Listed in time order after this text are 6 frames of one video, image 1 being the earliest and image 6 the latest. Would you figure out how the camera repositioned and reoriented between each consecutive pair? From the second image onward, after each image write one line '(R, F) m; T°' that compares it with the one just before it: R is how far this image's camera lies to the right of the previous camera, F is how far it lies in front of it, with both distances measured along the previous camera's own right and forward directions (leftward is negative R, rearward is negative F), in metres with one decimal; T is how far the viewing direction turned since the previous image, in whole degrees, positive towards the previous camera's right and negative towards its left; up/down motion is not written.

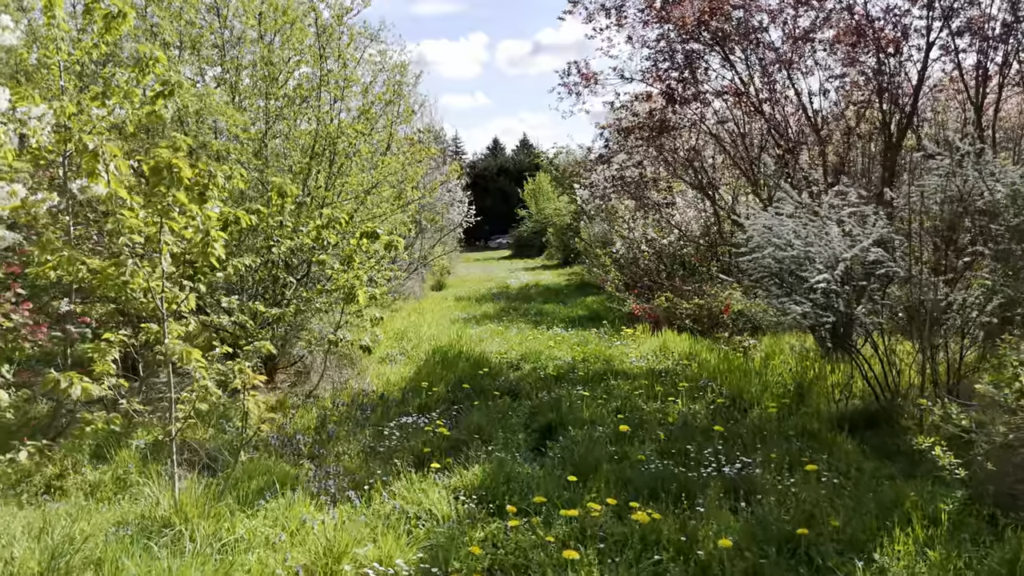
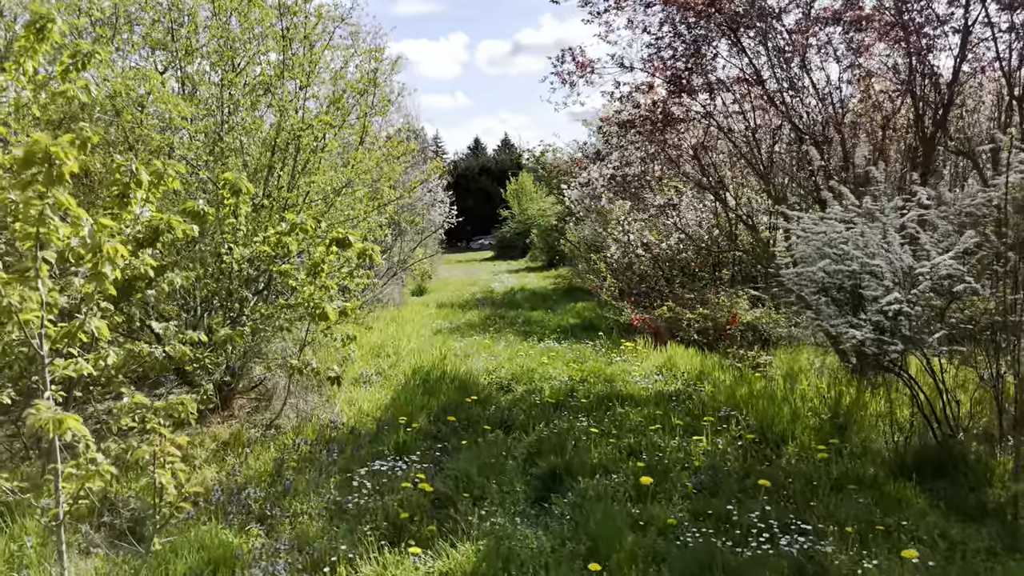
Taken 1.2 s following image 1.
(-0.1, +0.8) m; +2°
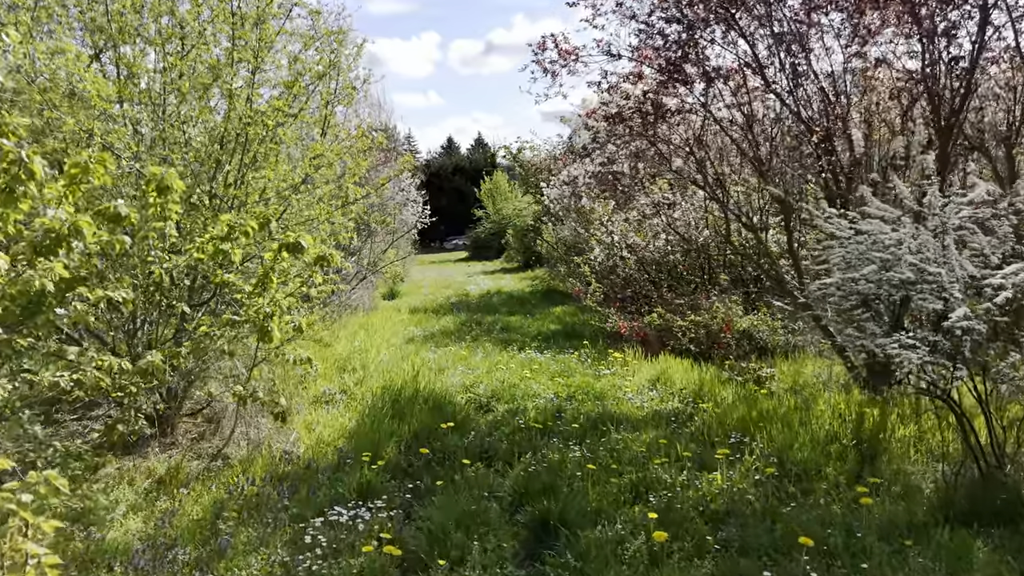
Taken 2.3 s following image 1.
(-0.1, +0.6) m; +2°
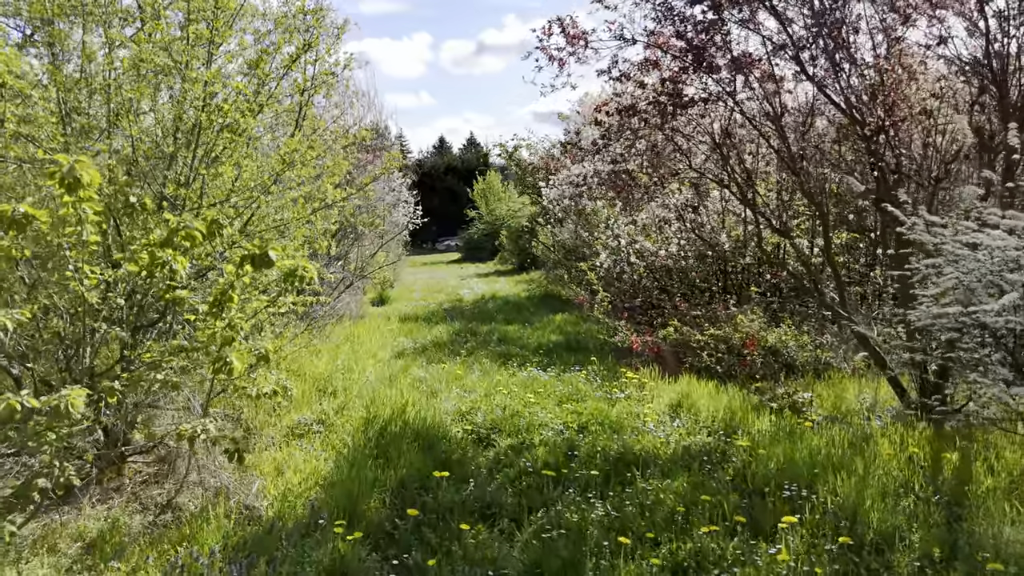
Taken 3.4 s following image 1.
(-0.1, +0.7) m; +1°
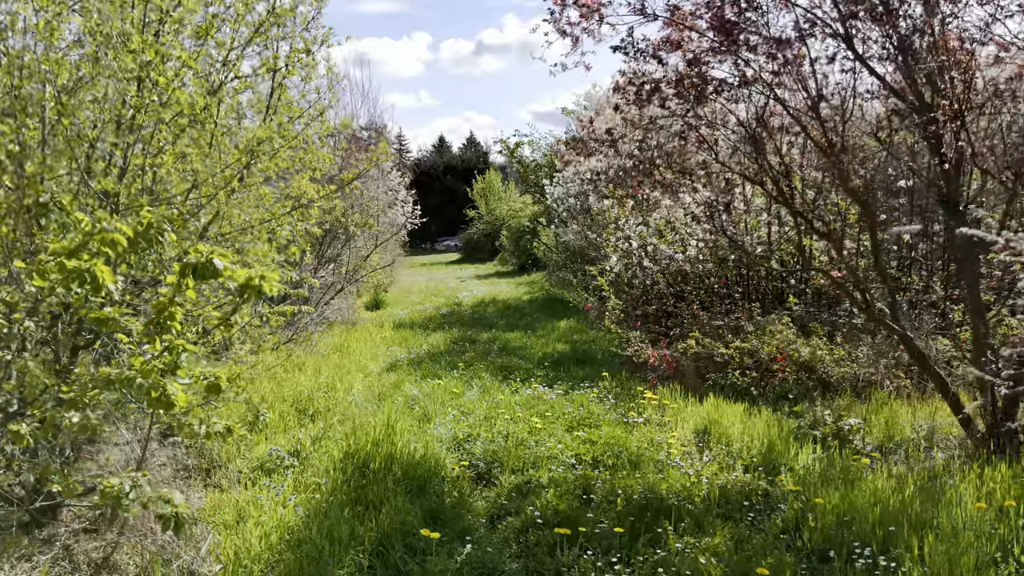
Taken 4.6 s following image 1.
(0.0, +0.7) m; 0°
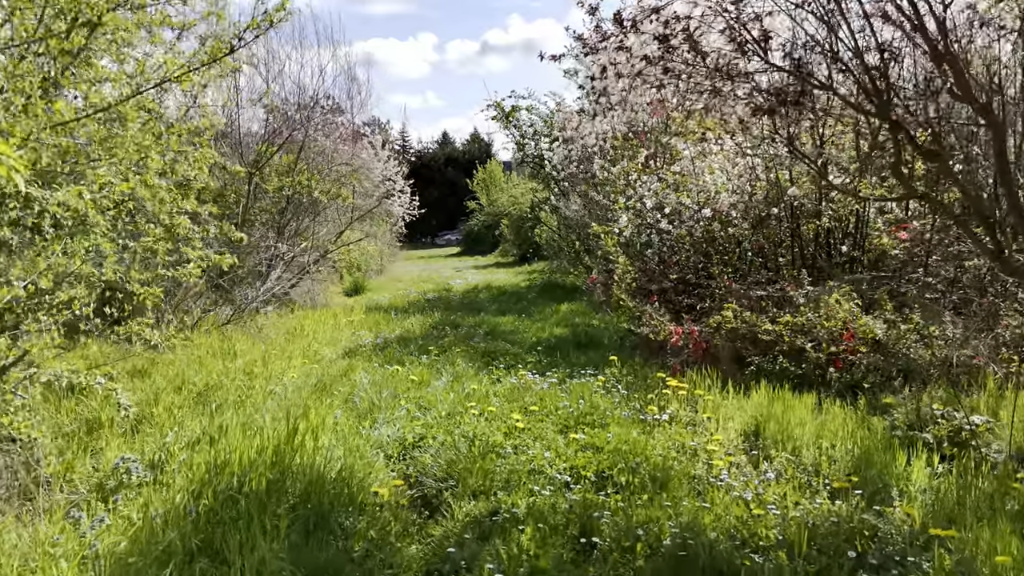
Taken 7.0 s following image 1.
(+0.2, +1.4) m; 0°
